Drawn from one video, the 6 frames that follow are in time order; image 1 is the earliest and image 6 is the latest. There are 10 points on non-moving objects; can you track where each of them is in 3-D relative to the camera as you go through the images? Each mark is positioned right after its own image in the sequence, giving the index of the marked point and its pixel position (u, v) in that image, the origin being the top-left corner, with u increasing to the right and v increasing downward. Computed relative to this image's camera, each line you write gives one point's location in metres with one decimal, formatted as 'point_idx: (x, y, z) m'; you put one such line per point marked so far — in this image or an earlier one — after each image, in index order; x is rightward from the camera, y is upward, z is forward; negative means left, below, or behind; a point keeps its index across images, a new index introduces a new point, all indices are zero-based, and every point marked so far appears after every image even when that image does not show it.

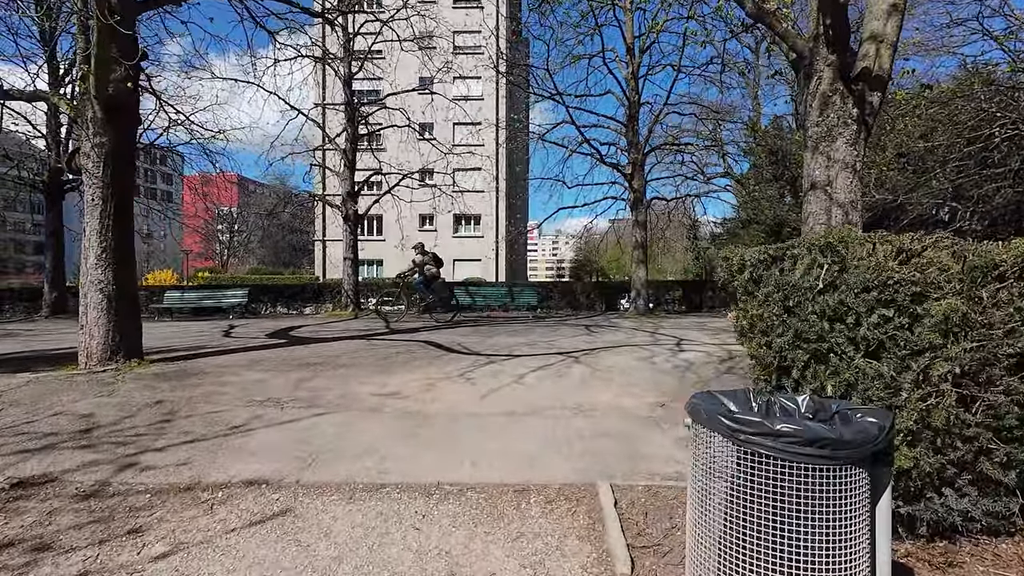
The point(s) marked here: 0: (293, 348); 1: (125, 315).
0: (-4.4, -1.2, +9.7) m
1: (-6.4, -0.4, +8.0) m
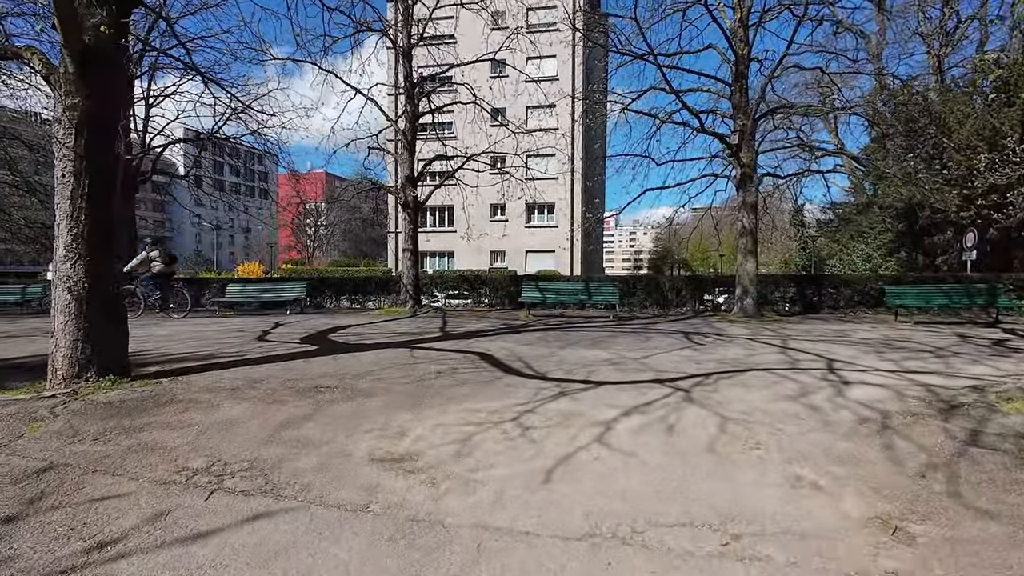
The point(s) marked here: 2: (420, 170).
0: (-3.2, -1.2, +7.8) m
1: (-5.4, -0.4, +6.4) m
2: (-3.7, +4.7, +19.3) m
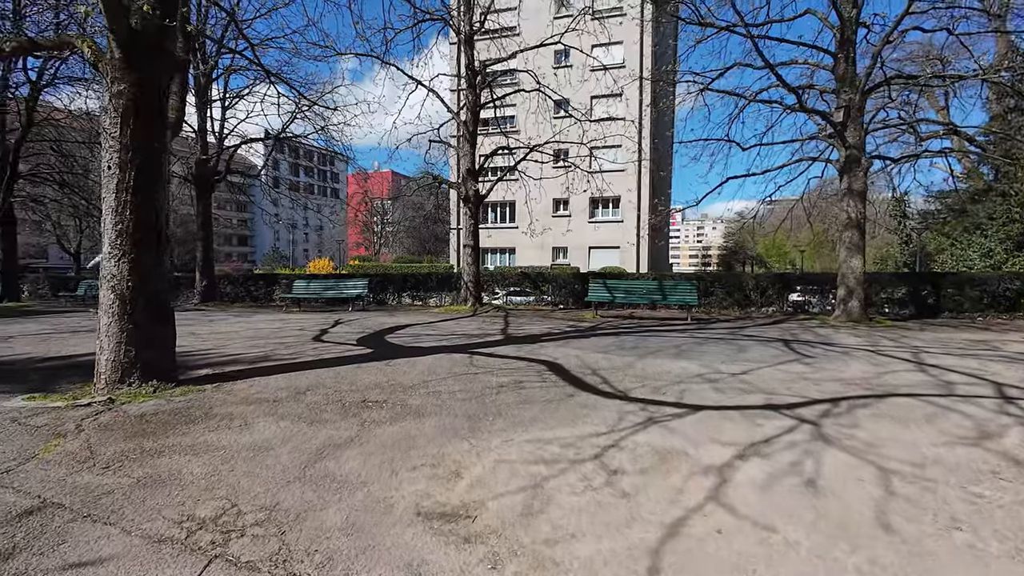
0: (-2.1, -1.2, +7.1) m
1: (-4.6, -0.4, +6.0) m
2: (-1.2, +4.8, +18.6) m
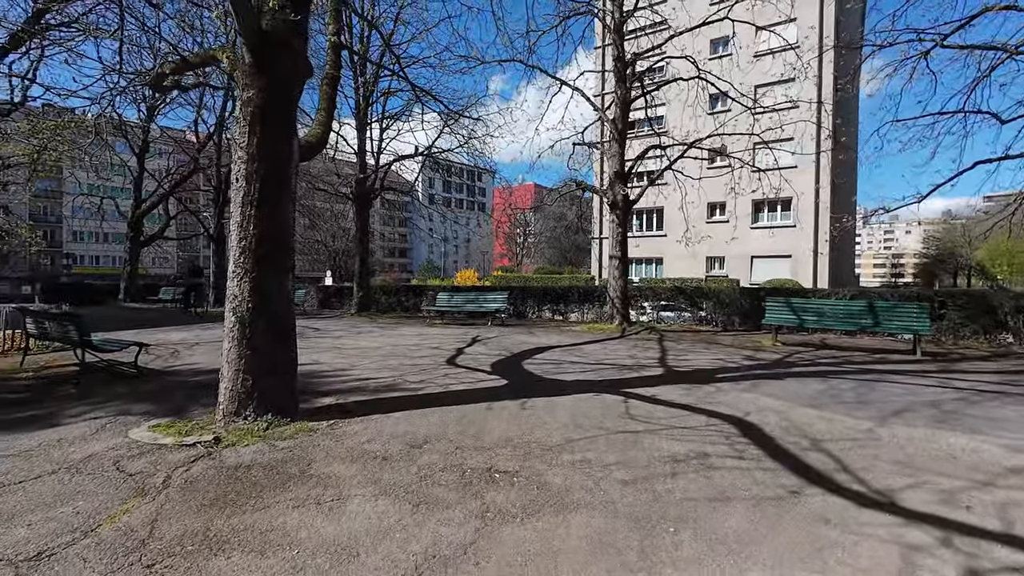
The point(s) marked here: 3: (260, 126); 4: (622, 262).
0: (-0.2, -1.5, +5.8) m
1: (-2.8, -0.7, +5.4) m
2: (+4.1, +4.3, +16.6) m
3: (-3.0, +1.9, +5.6) m
4: (+3.5, +0.9, +15.5) m
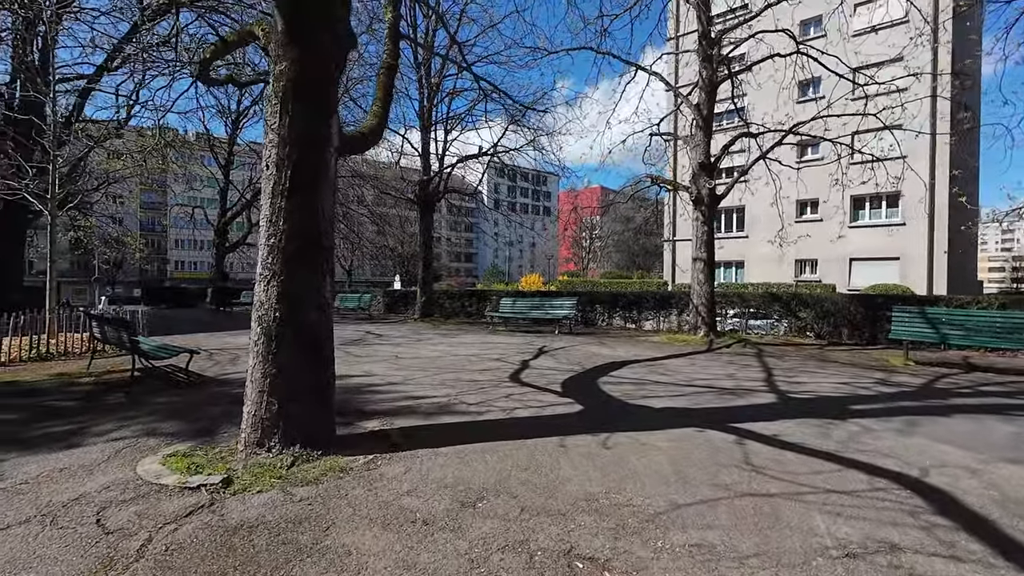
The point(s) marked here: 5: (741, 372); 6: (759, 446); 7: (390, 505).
0: (+0.6, -1.5, +4.5) m
1: (-2.1, -0.7, +4.5) m
2: (+6.3, +4.1, +14.8) m
3: (-2.2, +1.8, +4.8) m
4: (+5.6, +0.7, +13.7) m
5: (+4.2, -1.5, +8.7) m
6: (+2.5, -1.6, +4.8) m
7: (-0.9, -1.5, +3.5) m
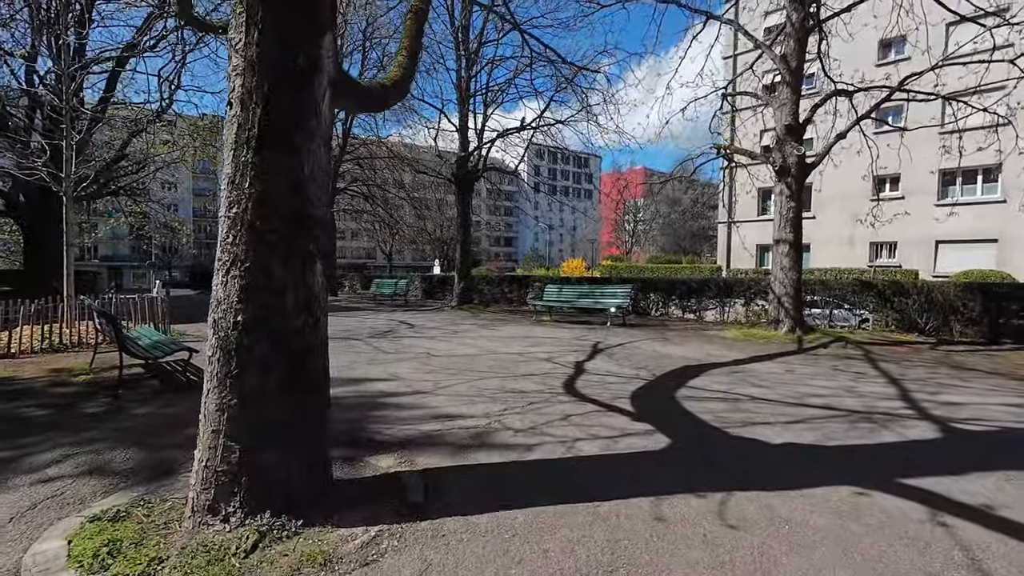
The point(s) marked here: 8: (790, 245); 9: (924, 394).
0: (+1.0, -1.5, +2.9) m
1: (-1.6, -0.7, +3.1) m
2: (+7.6, +4.4, +12.5) m
3: (-1.7, +1.9, +3.3) m
4: (+6.7, +1.0, +11.5) m
5: (+4.9, -1.4, +6.8) m
6: (+2.9, -1.5, +3.0) m
7: (-0.5, -1.5, +2.0) m
8: (+6.6, +1.1, +11.6) m
9: (+5.5, -1.4, +6.5) m
